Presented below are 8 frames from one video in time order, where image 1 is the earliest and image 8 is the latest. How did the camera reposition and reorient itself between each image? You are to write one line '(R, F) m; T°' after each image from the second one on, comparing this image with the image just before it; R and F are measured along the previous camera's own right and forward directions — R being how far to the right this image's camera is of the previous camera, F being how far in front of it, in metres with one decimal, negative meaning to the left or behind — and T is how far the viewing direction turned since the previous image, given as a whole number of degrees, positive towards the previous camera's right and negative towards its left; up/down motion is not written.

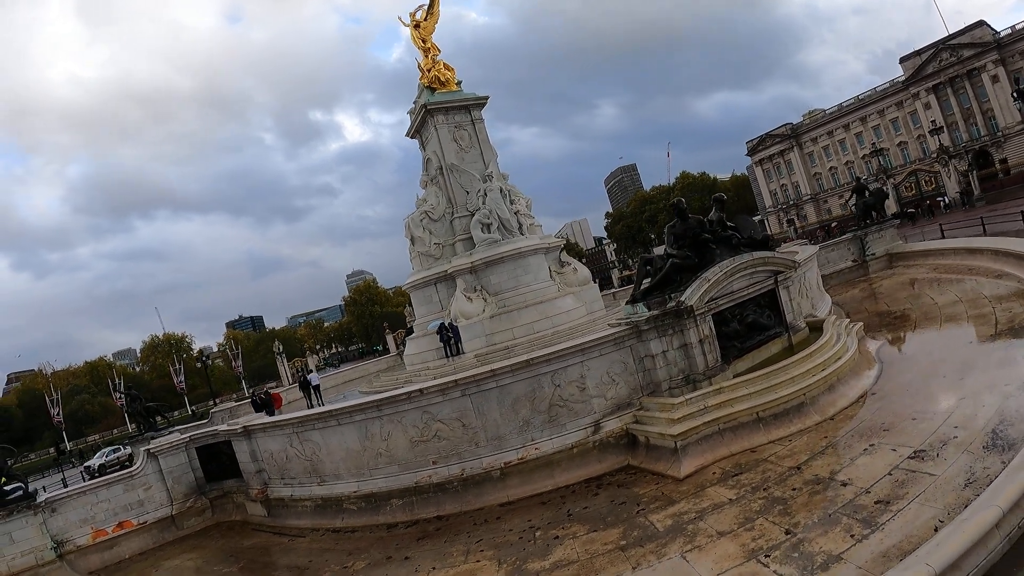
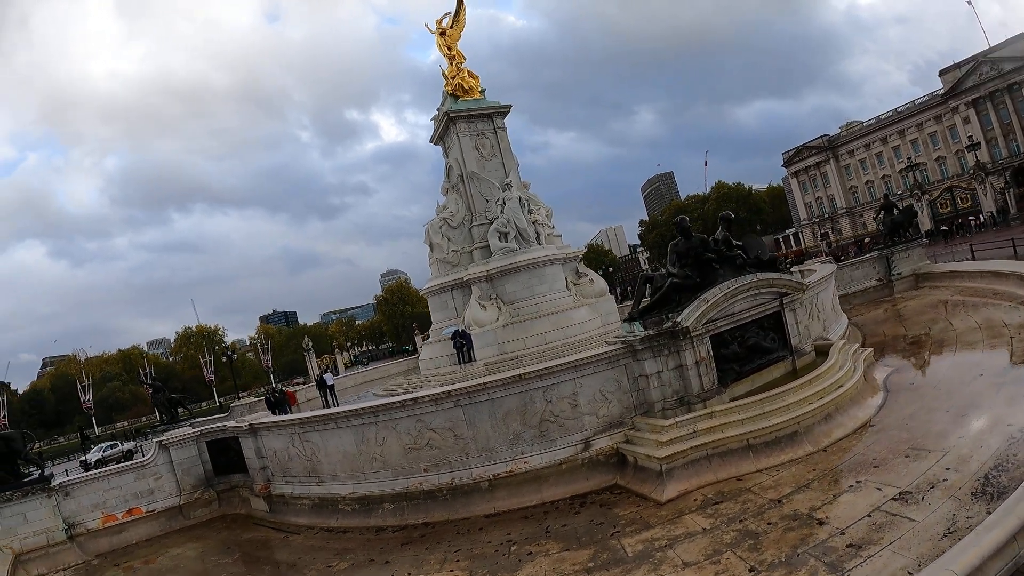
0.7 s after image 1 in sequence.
(+0.7, -0.1) m; -4°
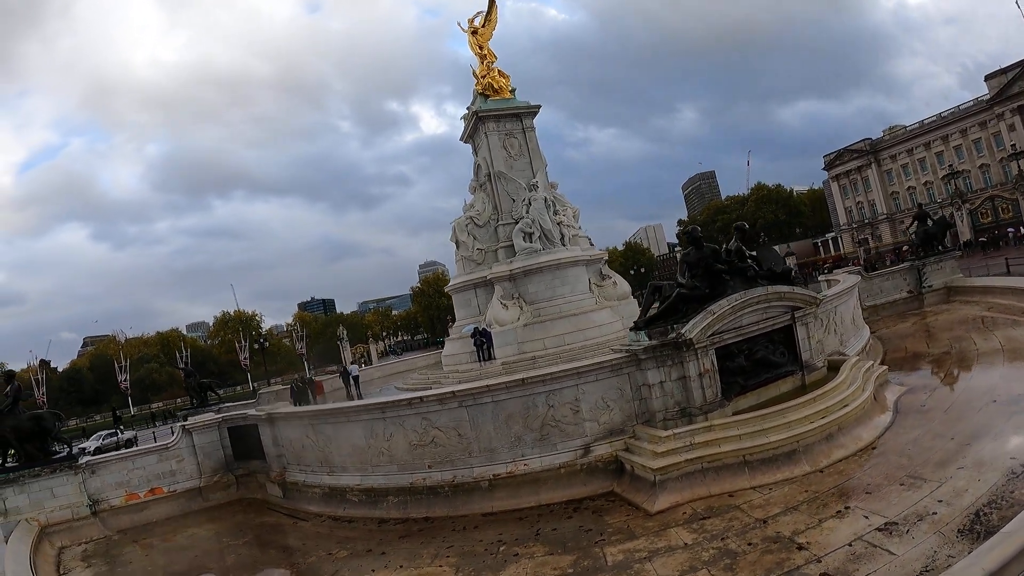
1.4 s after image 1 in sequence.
(+0.6, -0.2) m; -4°
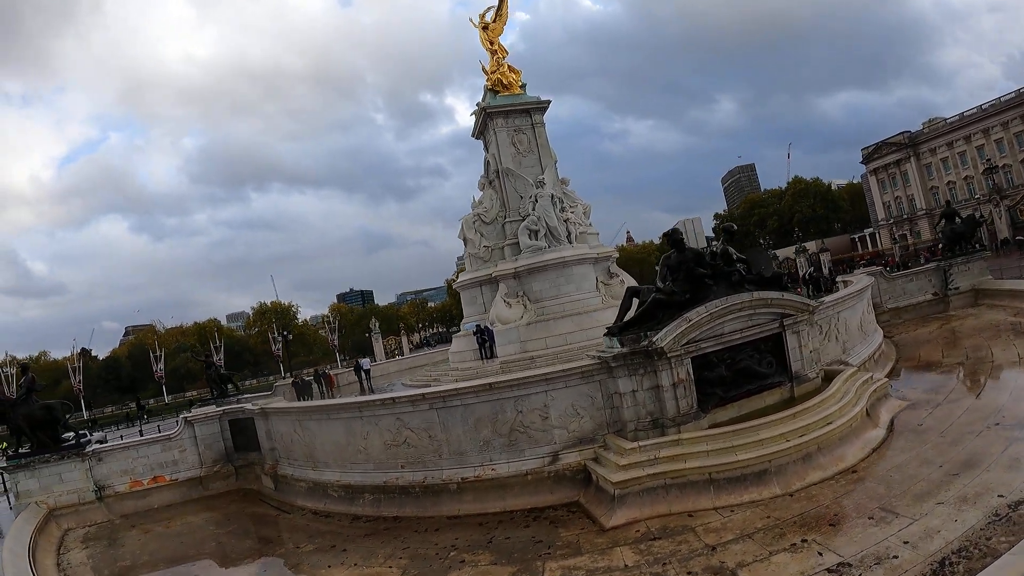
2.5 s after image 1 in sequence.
(+1.3, +0.3) m; -4°
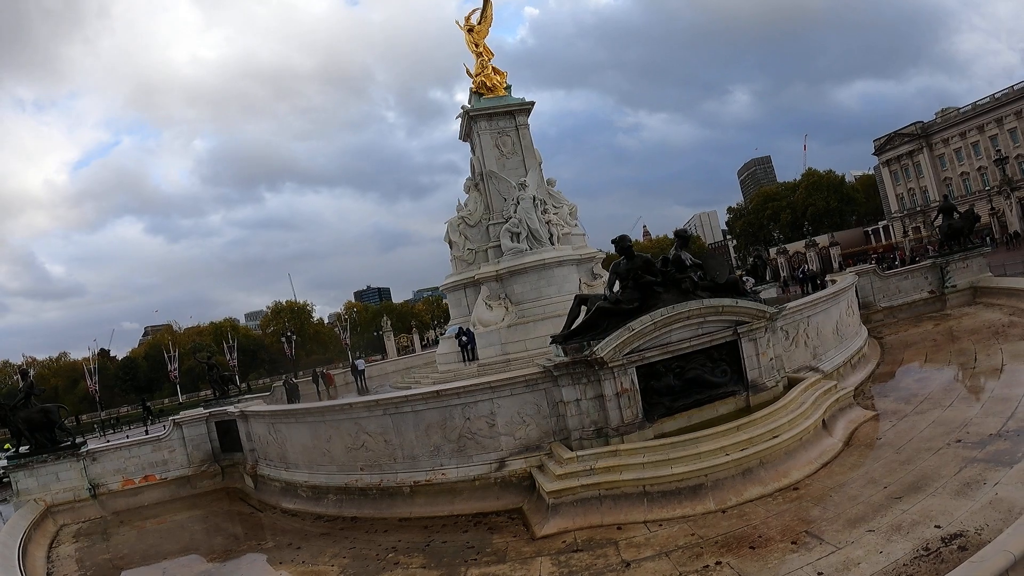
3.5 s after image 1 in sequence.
(+1.4, +0.1) m; -2°
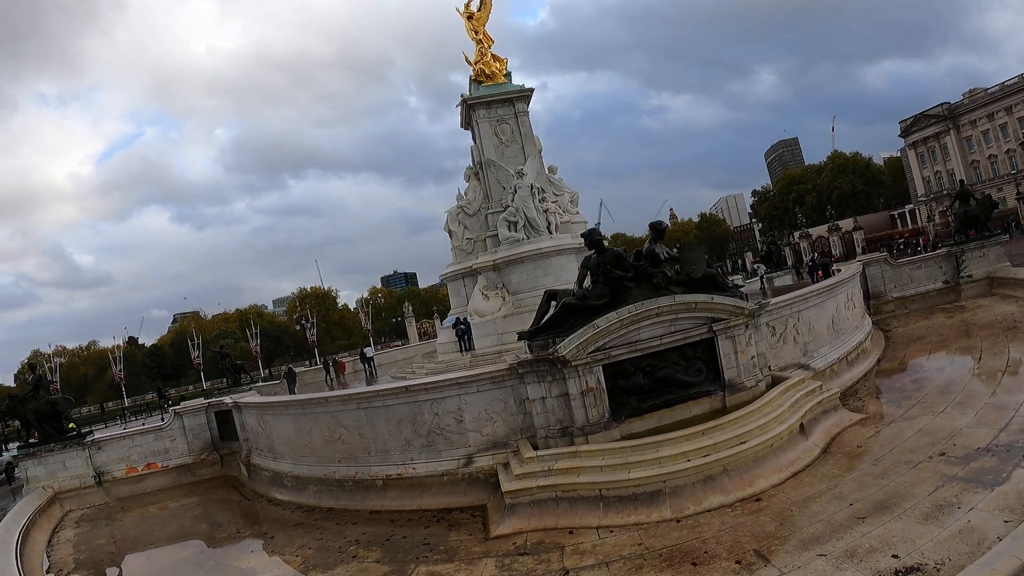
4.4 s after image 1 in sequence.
(+1.1, +0.2) m; -3°
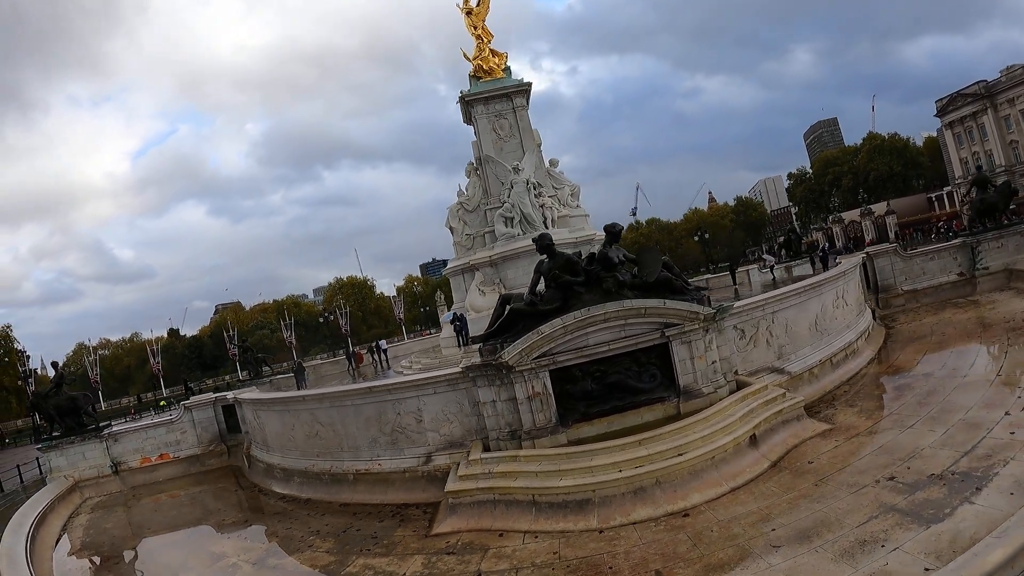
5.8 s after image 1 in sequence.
(+1.6, -0.1) m; -4°
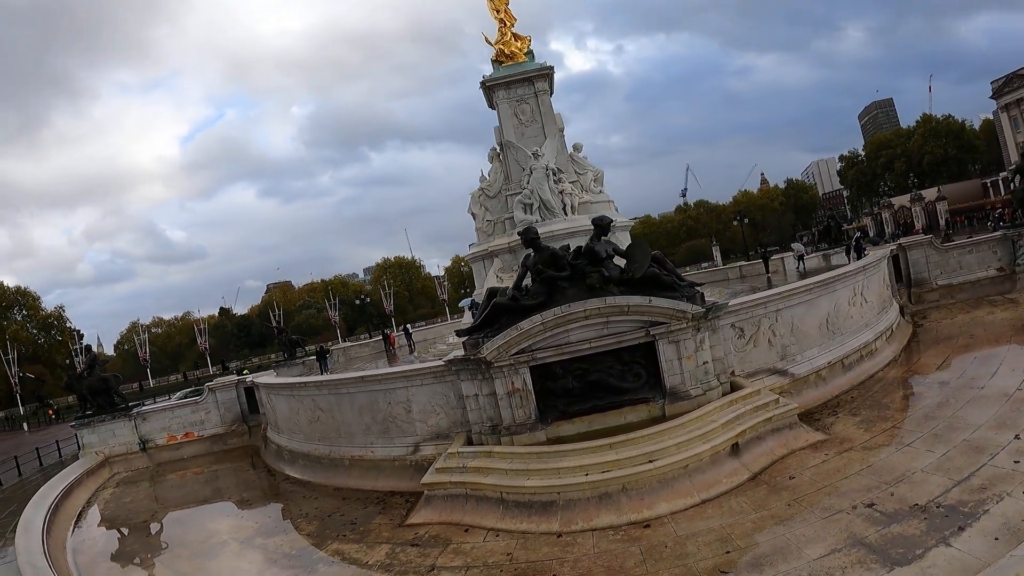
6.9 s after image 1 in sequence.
(+1.1, +0.1) m; -5°
